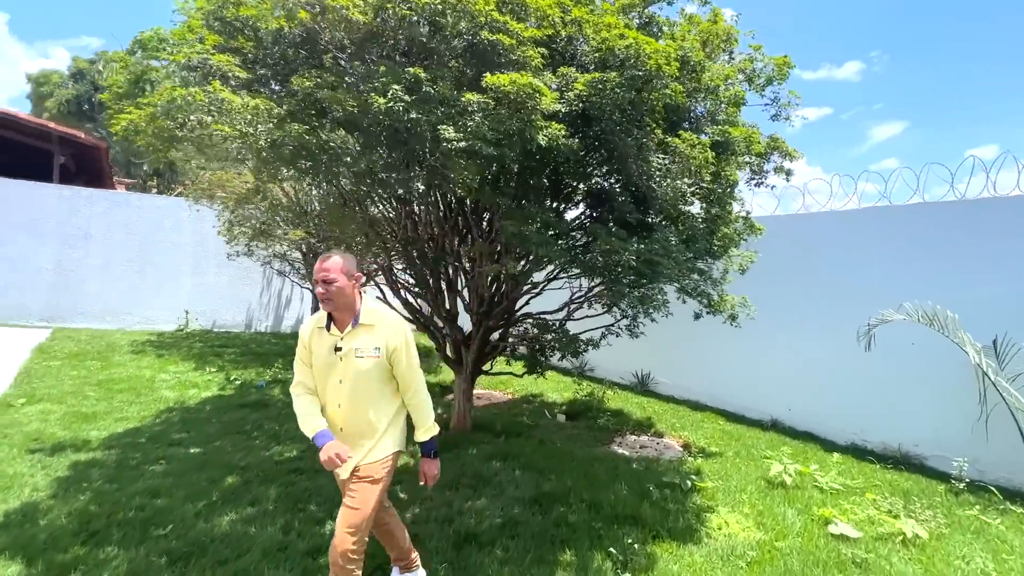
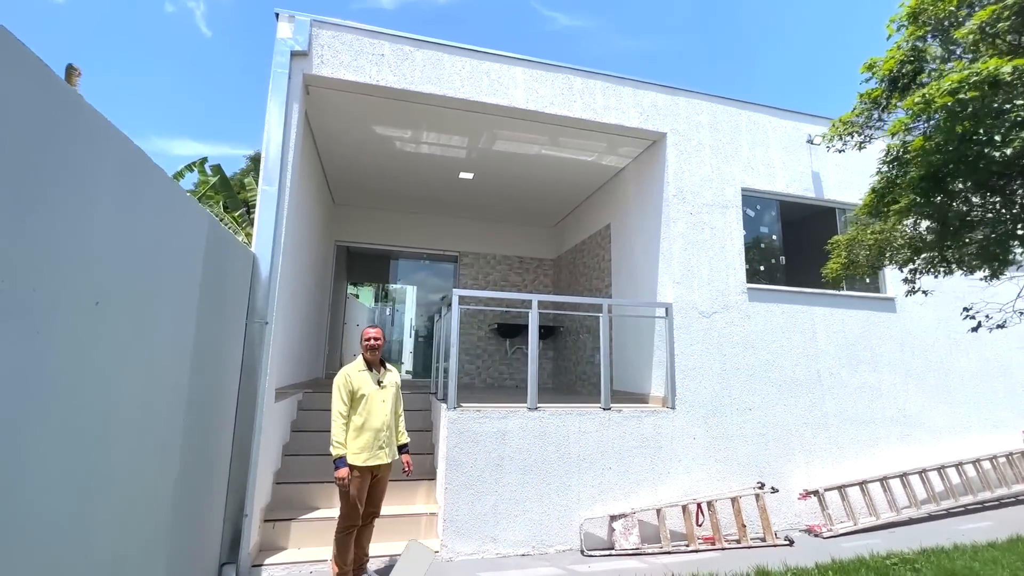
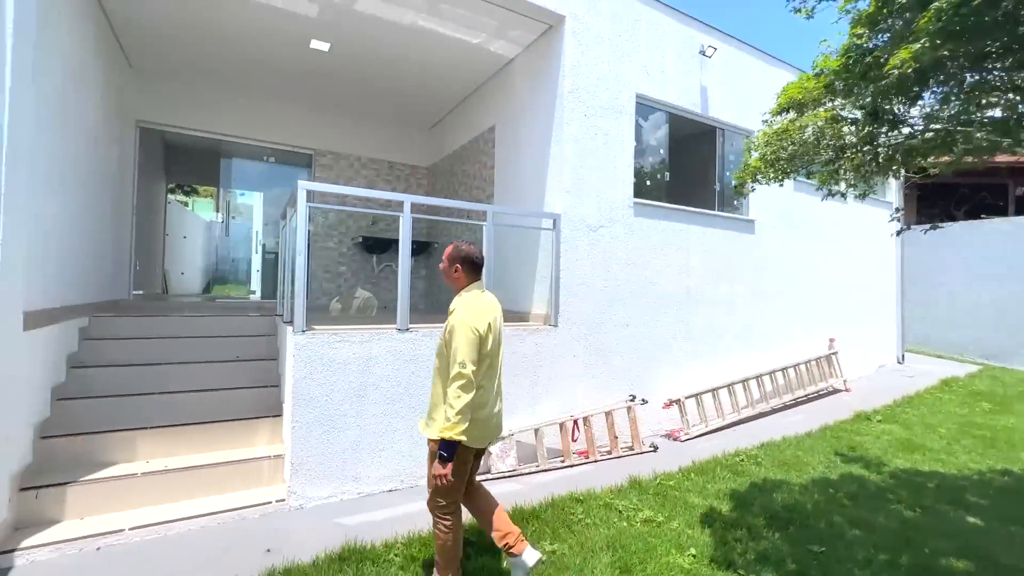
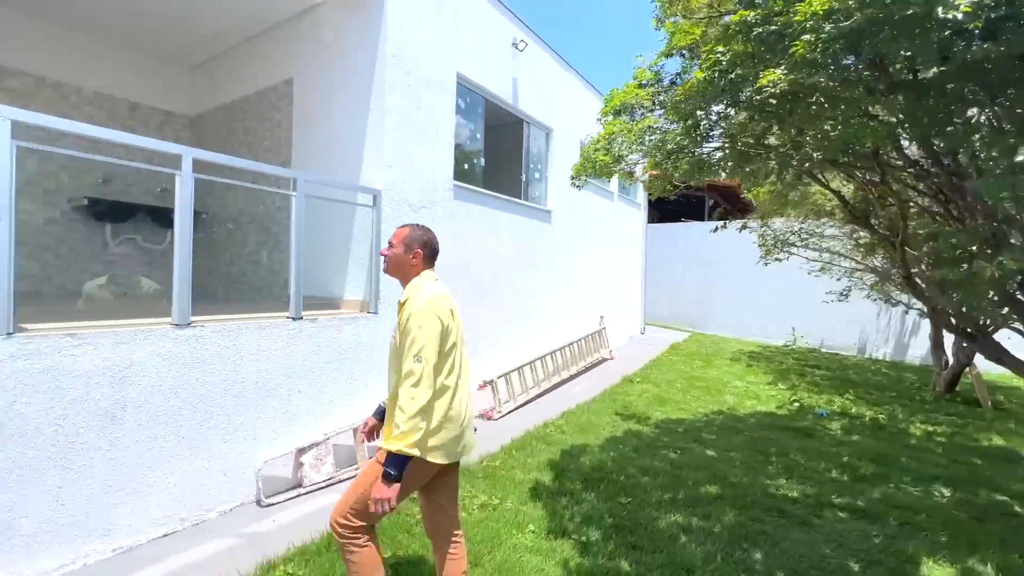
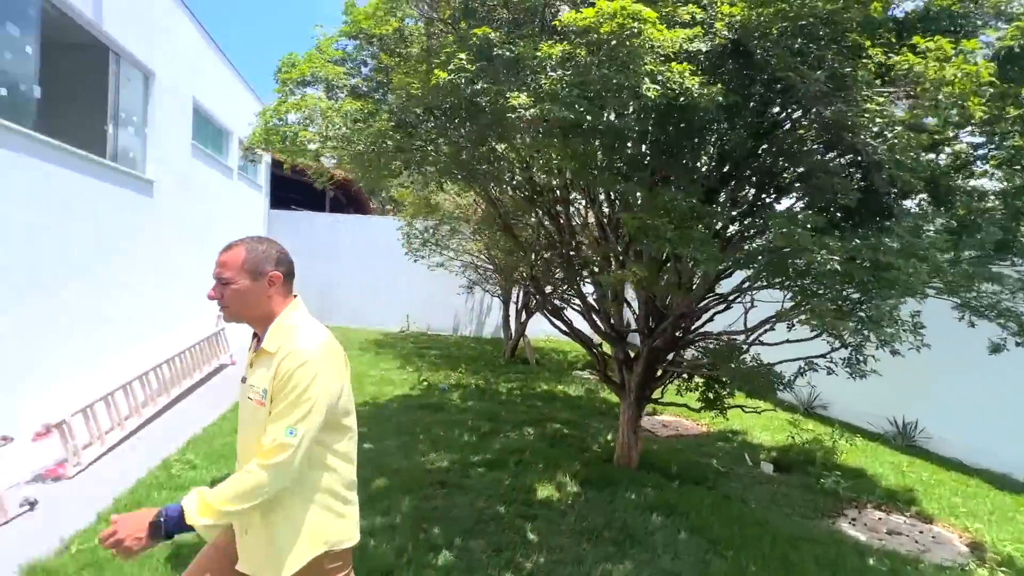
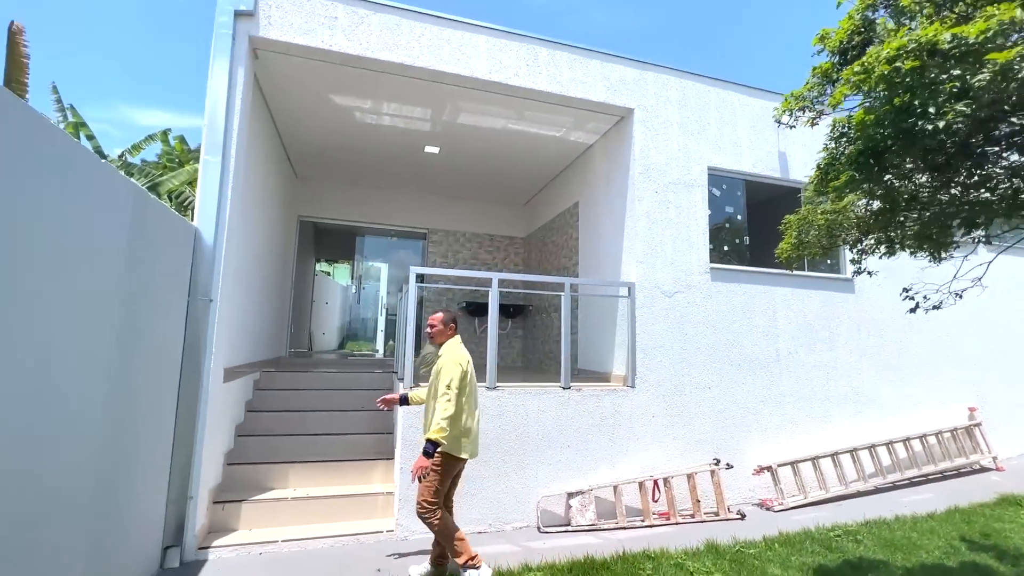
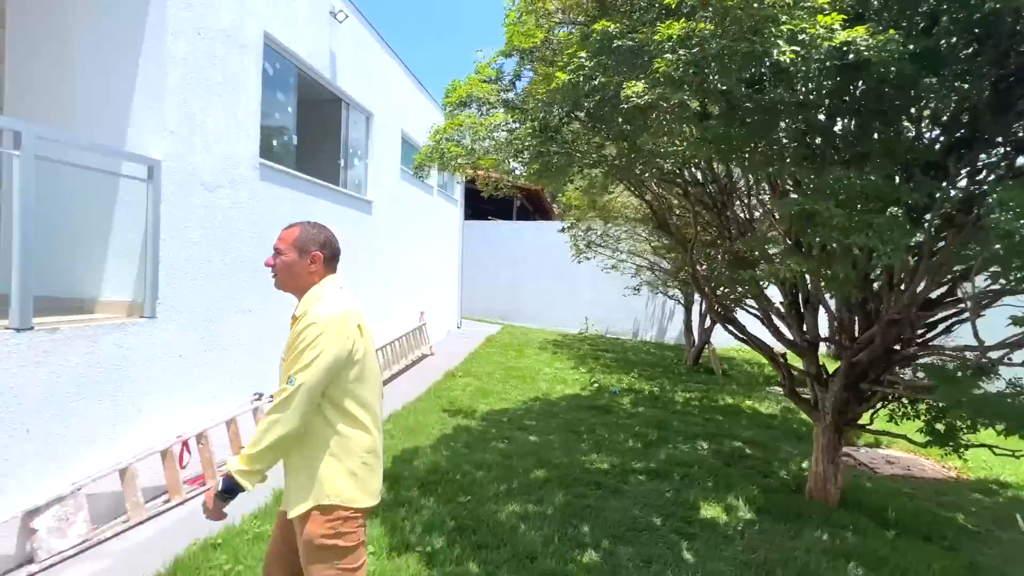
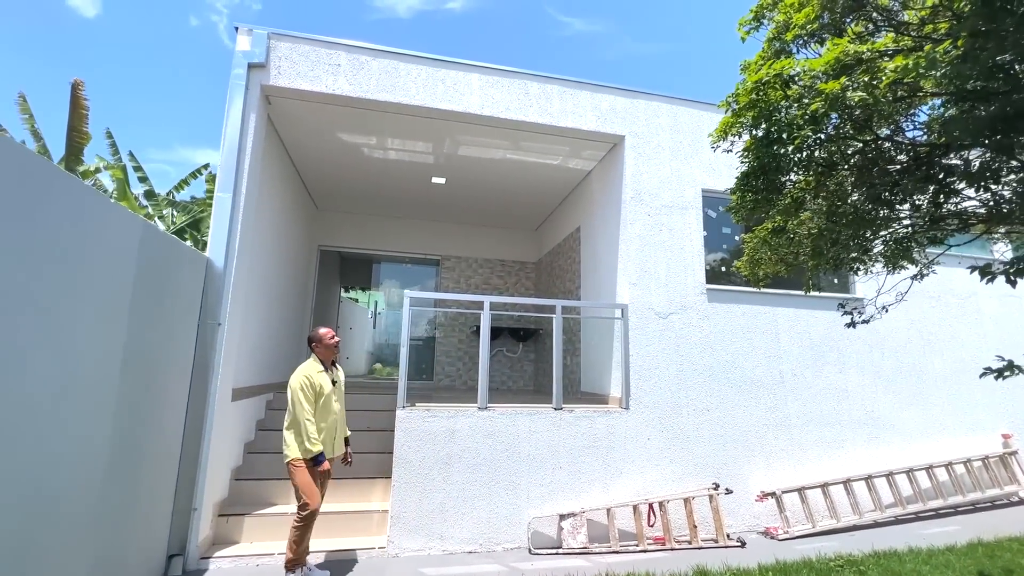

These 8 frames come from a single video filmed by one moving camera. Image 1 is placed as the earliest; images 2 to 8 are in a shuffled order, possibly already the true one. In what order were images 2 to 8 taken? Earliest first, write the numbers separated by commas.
5, 7, 4, 3, 6, 8, 2
